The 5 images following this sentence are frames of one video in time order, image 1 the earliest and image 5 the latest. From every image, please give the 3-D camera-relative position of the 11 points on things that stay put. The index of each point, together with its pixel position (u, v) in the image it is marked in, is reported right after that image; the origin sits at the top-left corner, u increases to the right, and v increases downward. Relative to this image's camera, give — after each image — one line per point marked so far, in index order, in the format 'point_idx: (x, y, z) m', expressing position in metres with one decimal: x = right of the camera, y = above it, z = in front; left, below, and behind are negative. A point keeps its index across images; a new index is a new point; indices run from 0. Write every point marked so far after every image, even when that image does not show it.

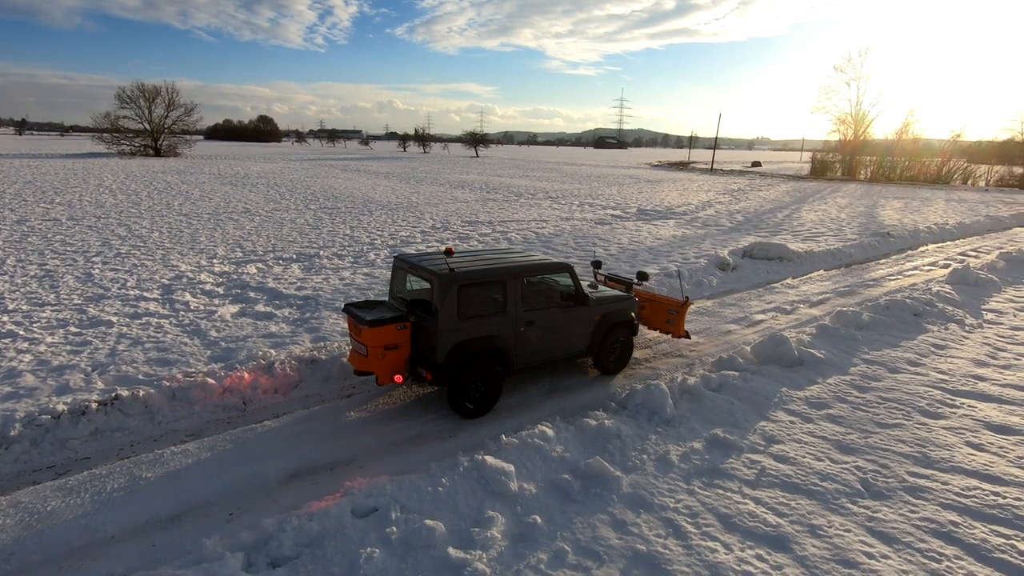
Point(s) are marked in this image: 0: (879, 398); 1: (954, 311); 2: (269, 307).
0: (+4.5, -1.4, +6.7) m
1: (+8.4, -0.4, +10.5) m
2: (-4.3, -0.4, +9.8) m
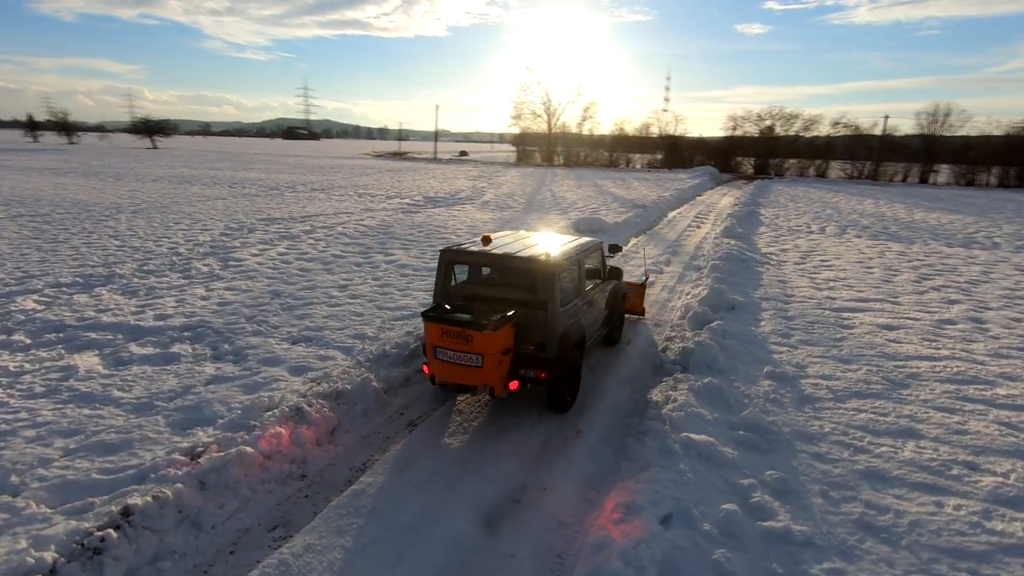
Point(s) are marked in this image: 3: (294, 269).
0: (+4.7, -0.5, +8.7) m
1: (+6.1, +0.8, +13.8) m
2: (-4.6, -0.8, +7.0) m
3: (-4.4, +0.4, +11.0) m
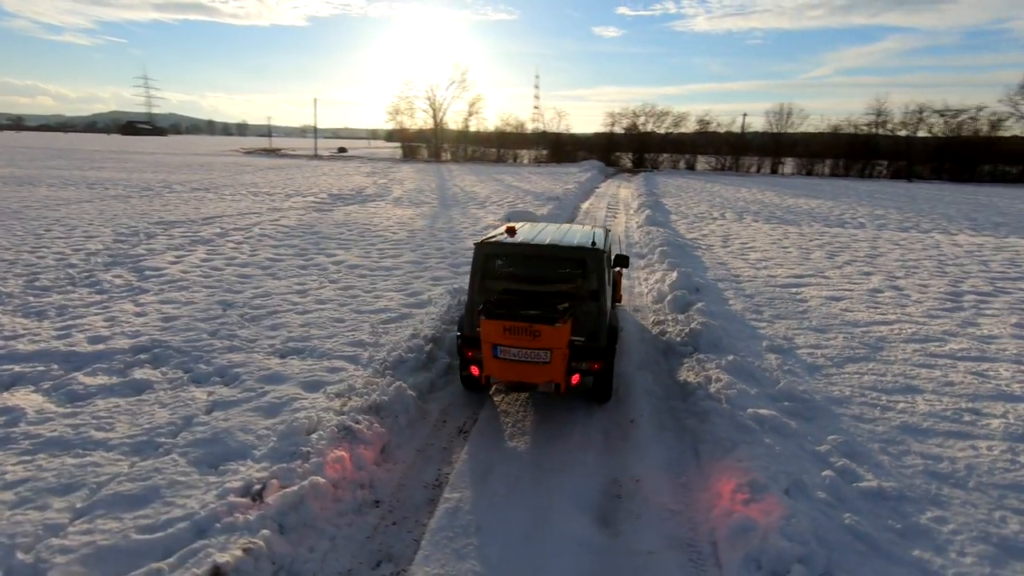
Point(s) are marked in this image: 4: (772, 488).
0: (+4.4, -0.2, +9.4) m
1: (+4.6, +1.3, +14.7) m
2: (-4.3, -0.9, +5.8) m
3: (-5.0, +0.2, +9.8) m
4: (+1.8, -1.4, +3.8) m
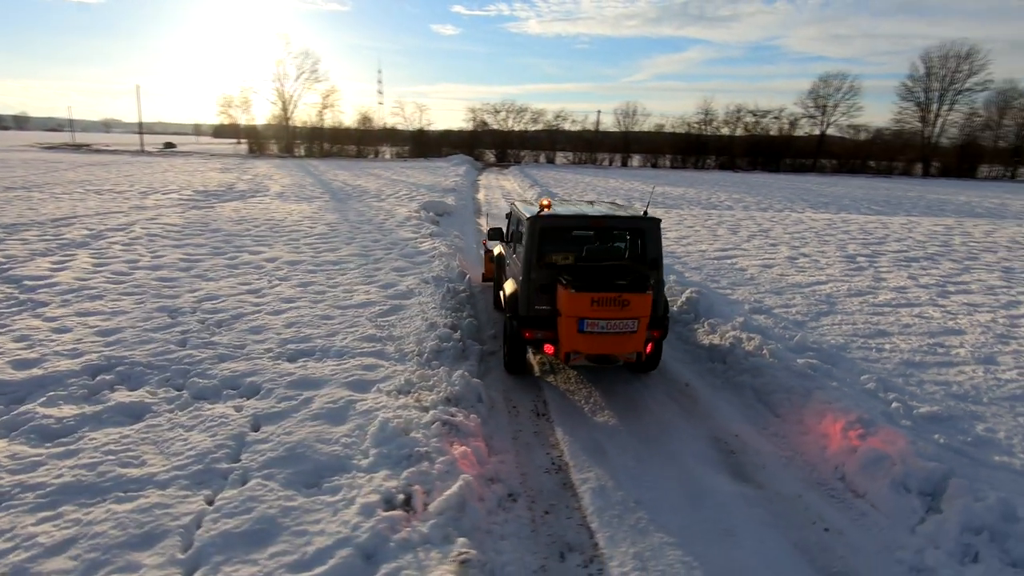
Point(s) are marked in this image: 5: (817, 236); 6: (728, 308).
0: (+3.8, +0.3, +10.2) m
1: (+2.5, +1.8, +15.4) m
2: (-3.6, -1.0, +4.5) m
3: (-5.4, +0.1, +8.2) m
4: (+2.8, -1.0, +4.2) m
5: (+7.9, +1.3, +14.3) m
6: (+3.0, -0.3, +7.6) m
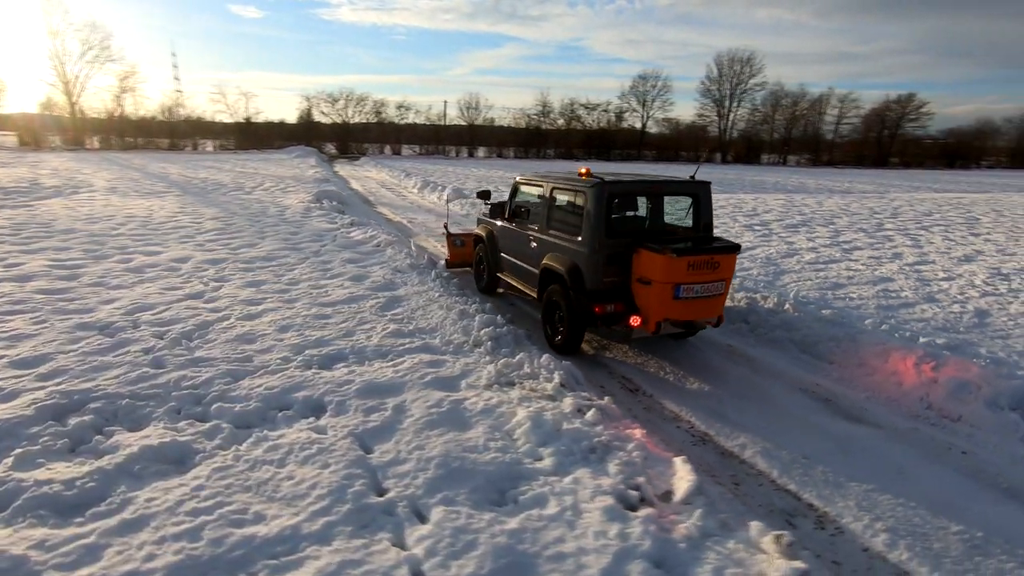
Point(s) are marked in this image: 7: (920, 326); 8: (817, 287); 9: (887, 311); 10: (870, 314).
0: (+2.8, +0.9, +10.7) m
1: (0.0, +2.2, +15.3) m
2: (-2.6, -1.0, +3.2) m
3: (-5.4, -0.1, +6.1) m
4: (+3.6, -0.6, +4.7) m
5: (+5.5, +2.2, +15.8) m
6: (+2.8, +0.2, +8.0) m
7: (+4.5, -0.5, +6.0) m
8: (+4.3, 0.0, +7.6) m
9: (+4.5, -0.3, +6.6) m
10: (+4.2, -0.3, +6.4) m
